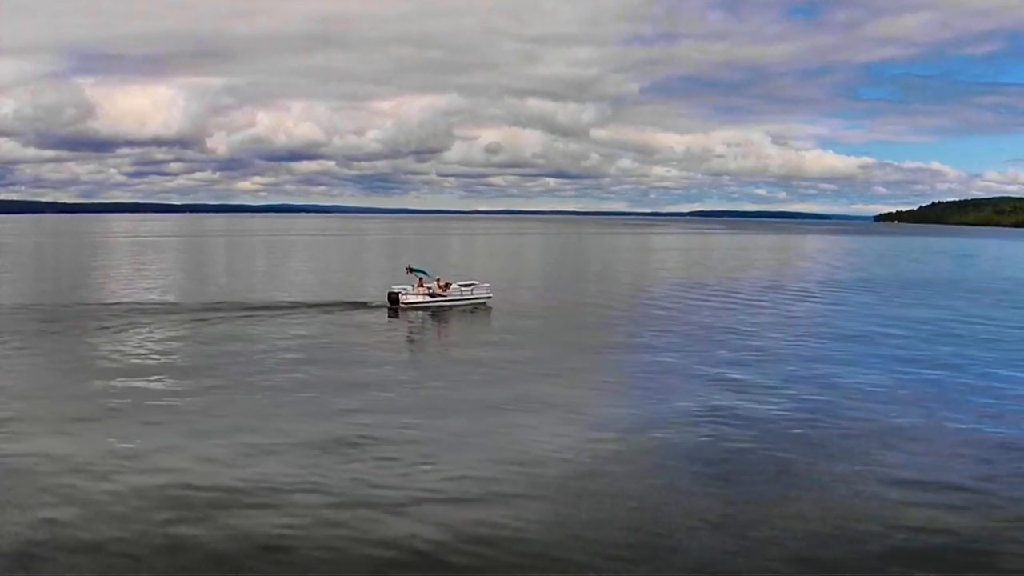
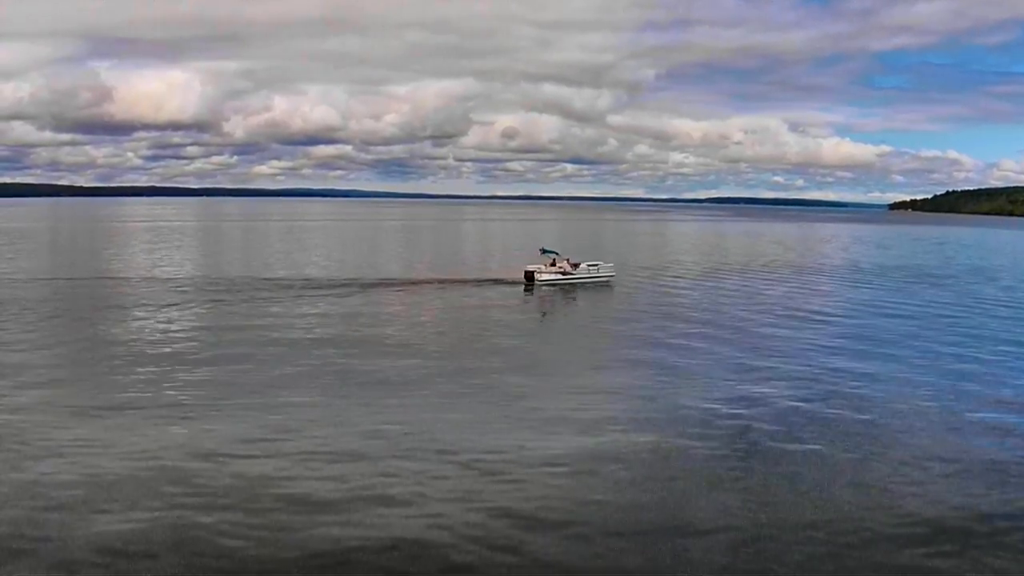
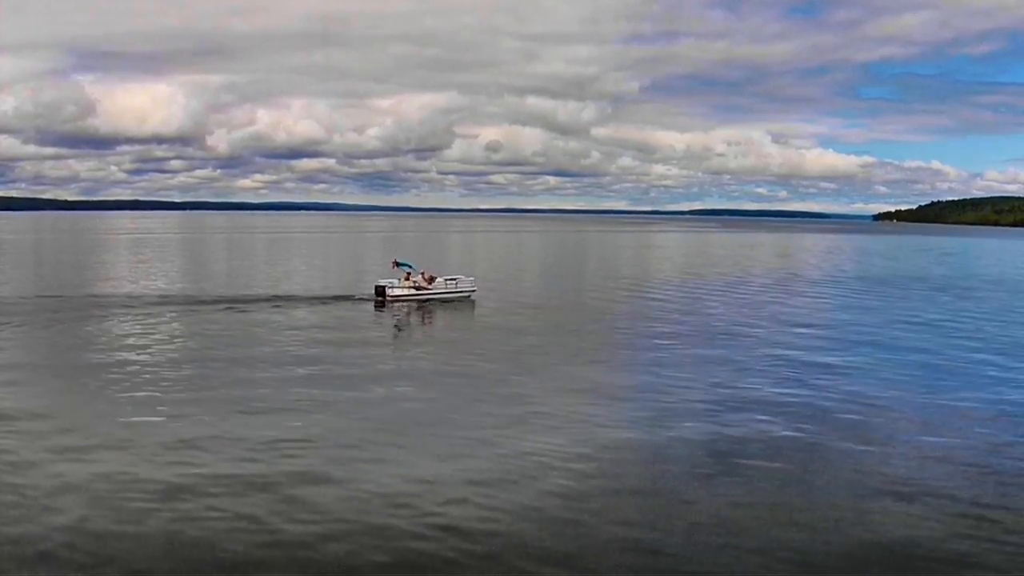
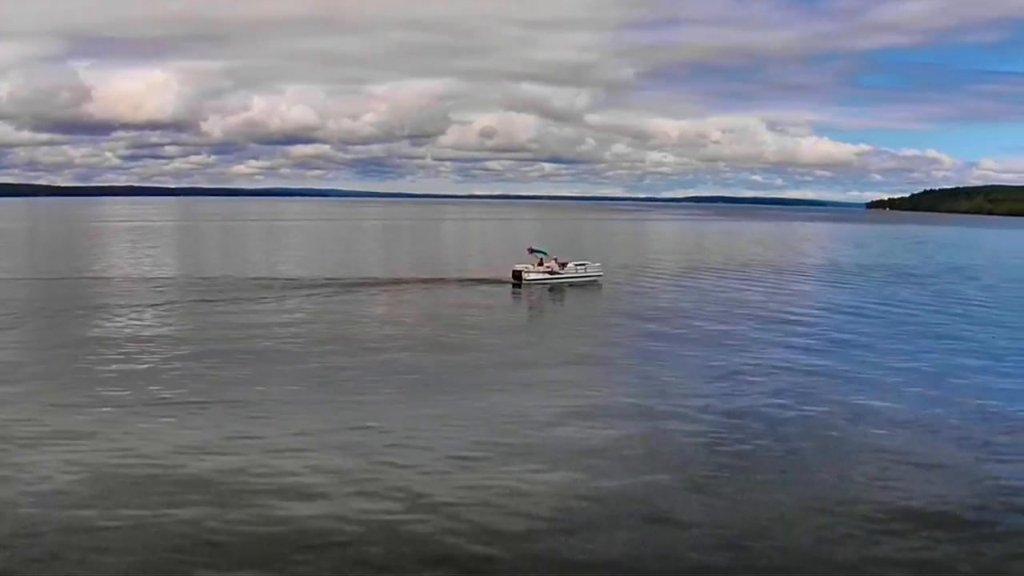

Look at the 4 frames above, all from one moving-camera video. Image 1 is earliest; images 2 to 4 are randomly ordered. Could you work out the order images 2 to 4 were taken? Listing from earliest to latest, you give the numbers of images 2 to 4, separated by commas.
3, 2, 4
